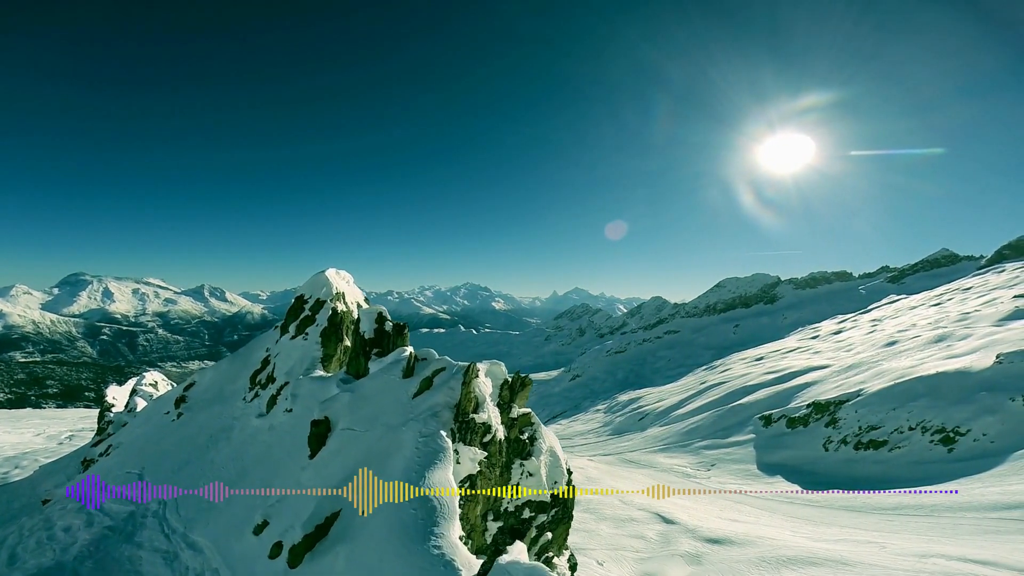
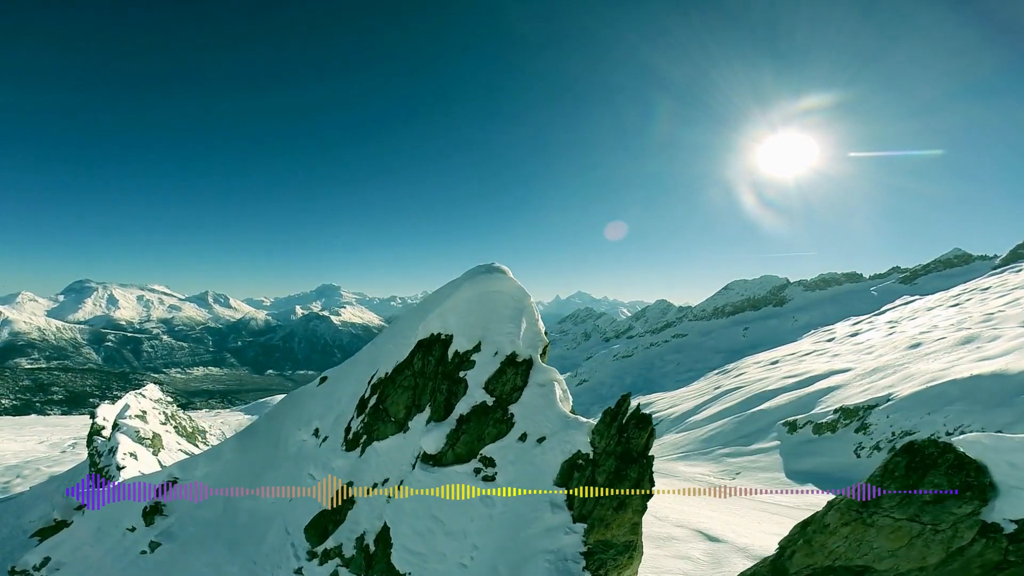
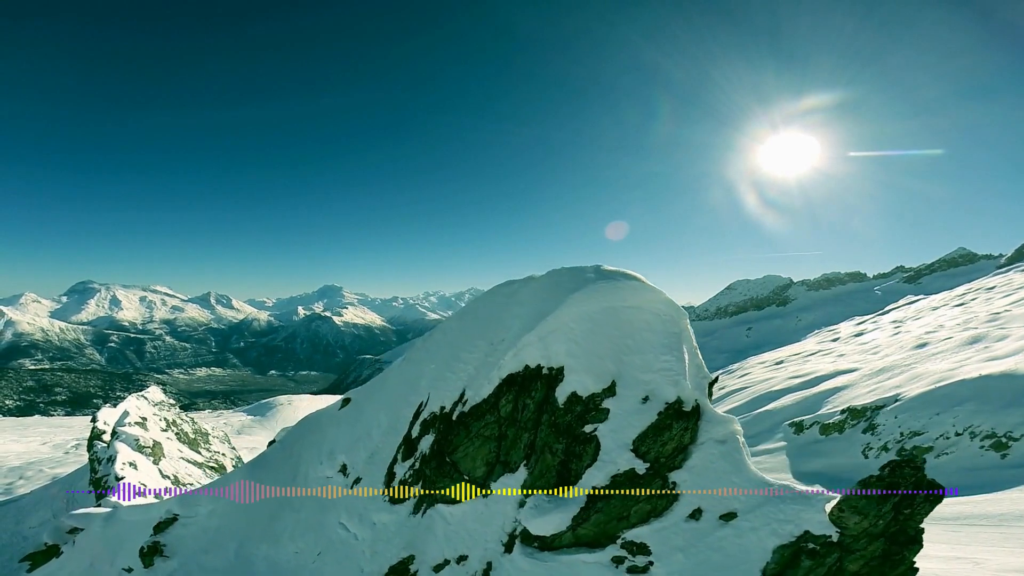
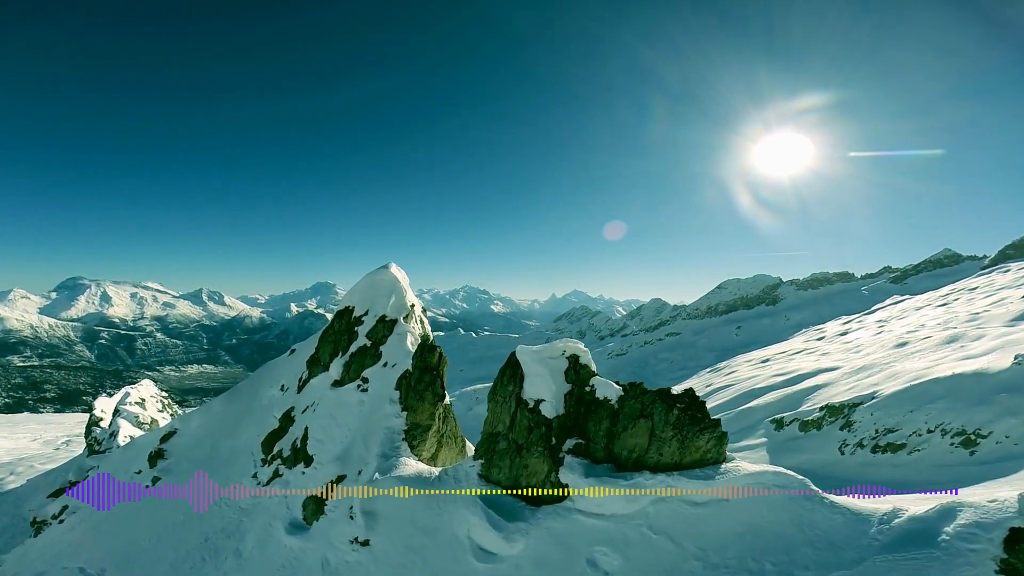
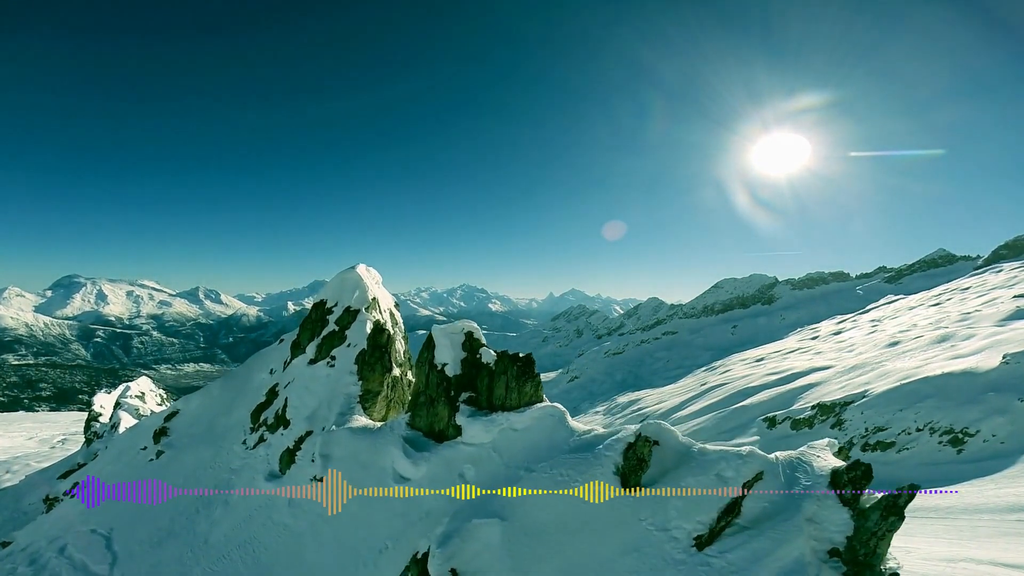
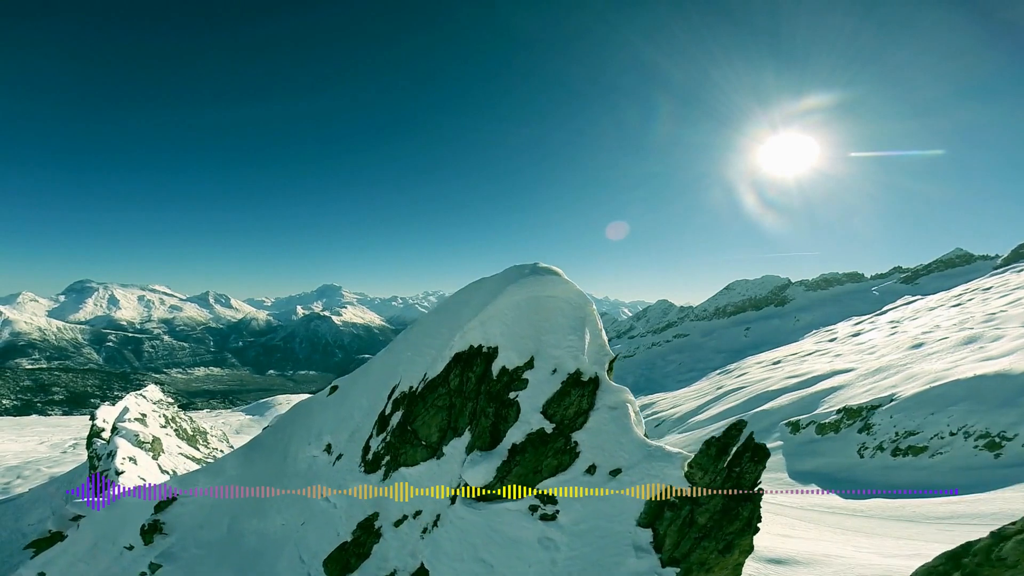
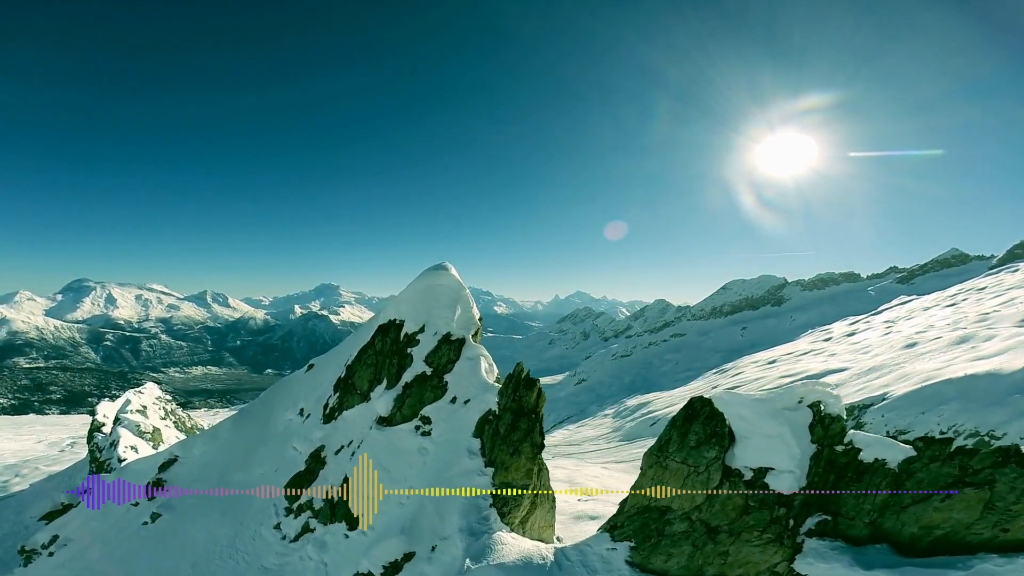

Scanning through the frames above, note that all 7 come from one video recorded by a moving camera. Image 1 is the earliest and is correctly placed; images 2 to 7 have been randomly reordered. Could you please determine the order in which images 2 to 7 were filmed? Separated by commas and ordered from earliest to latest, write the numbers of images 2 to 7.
5, 4, 7, 2, 6, 3
